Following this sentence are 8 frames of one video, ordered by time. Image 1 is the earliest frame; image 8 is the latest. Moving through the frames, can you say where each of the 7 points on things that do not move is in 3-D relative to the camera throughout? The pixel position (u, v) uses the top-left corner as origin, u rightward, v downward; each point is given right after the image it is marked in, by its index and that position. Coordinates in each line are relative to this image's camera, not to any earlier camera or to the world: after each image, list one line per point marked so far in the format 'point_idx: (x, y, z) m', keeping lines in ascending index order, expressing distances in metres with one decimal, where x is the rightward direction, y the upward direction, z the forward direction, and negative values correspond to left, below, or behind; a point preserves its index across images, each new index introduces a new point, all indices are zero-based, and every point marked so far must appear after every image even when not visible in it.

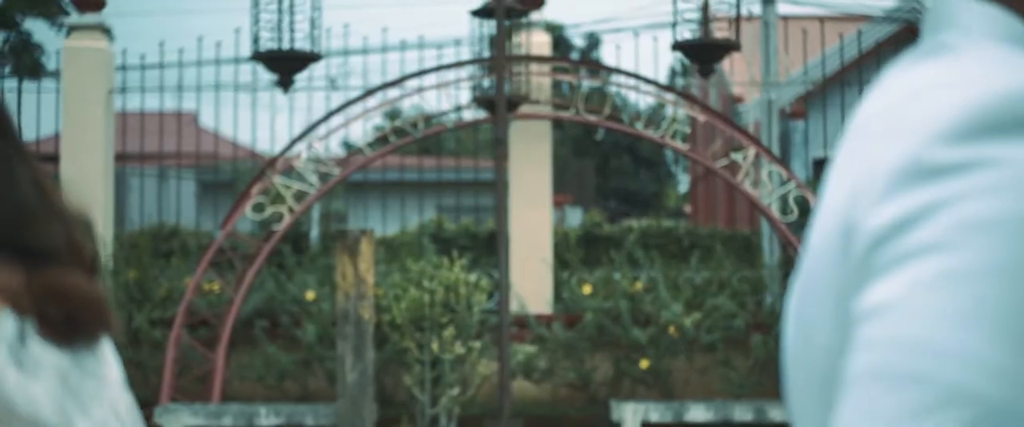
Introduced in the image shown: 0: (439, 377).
0: (-0.4, -0.8, +7.3) m
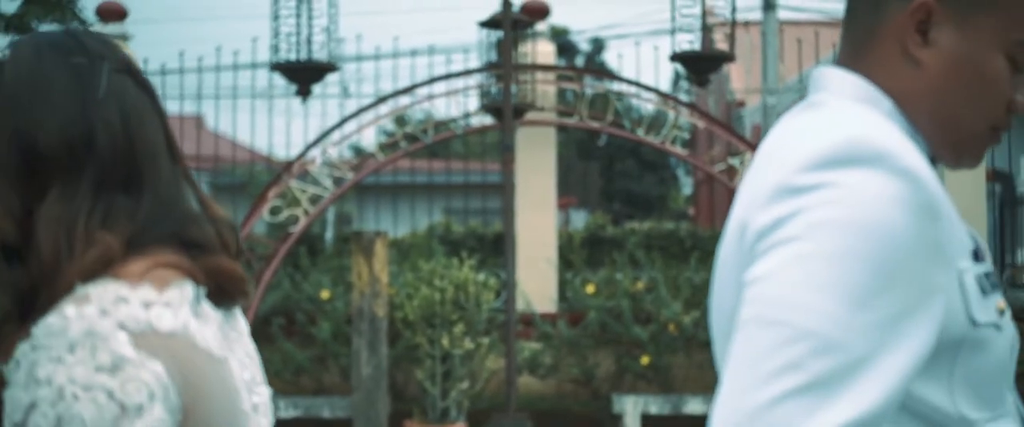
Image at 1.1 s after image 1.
0: (-0.3, -0.9, +7.7) m
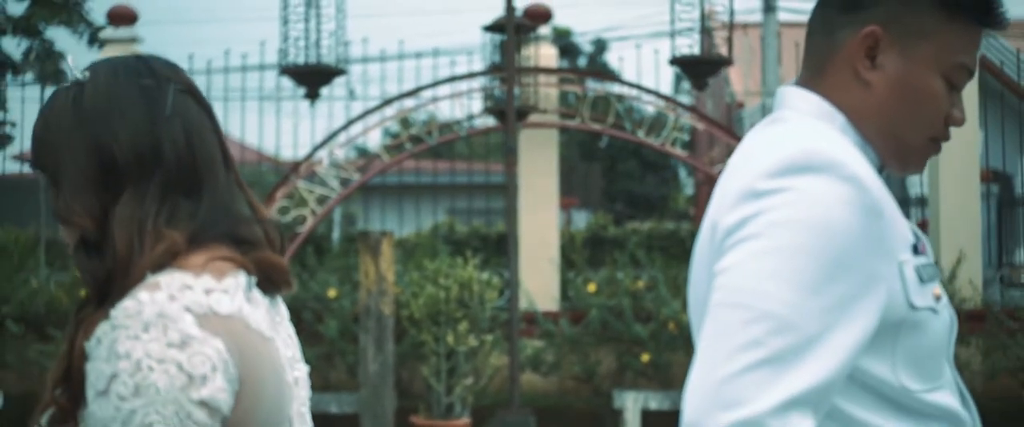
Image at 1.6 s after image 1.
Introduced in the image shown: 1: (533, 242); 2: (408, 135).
0: (-0.3, -0.9, +7.9) m
1: (+0.1, -0.2, +9.2) m
2: (-0.7, +0.5, +9.5) m
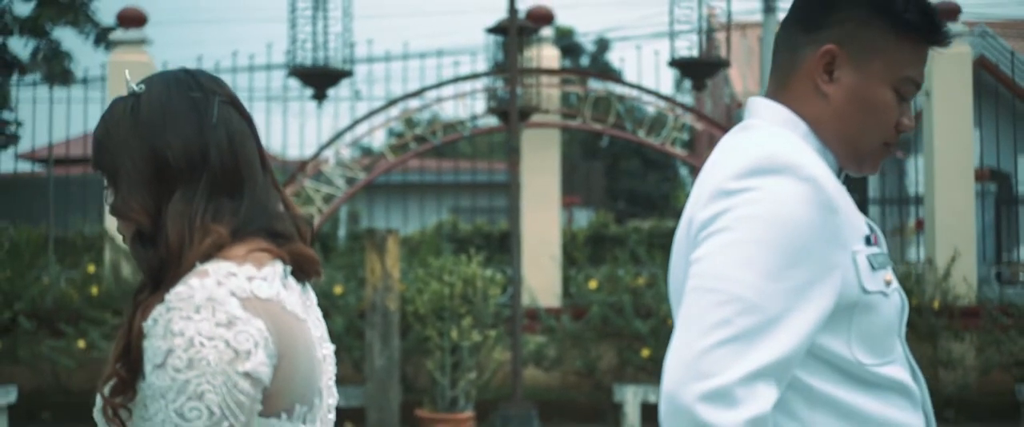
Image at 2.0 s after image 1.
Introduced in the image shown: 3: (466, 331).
0: (-0.3, -0.9, +8.1) m
1: (+0.1, -0.2, +9.4) m
2: (-0.7, +0.5, +9.7) m
3: (-0.3, -0.7, +8.1) m
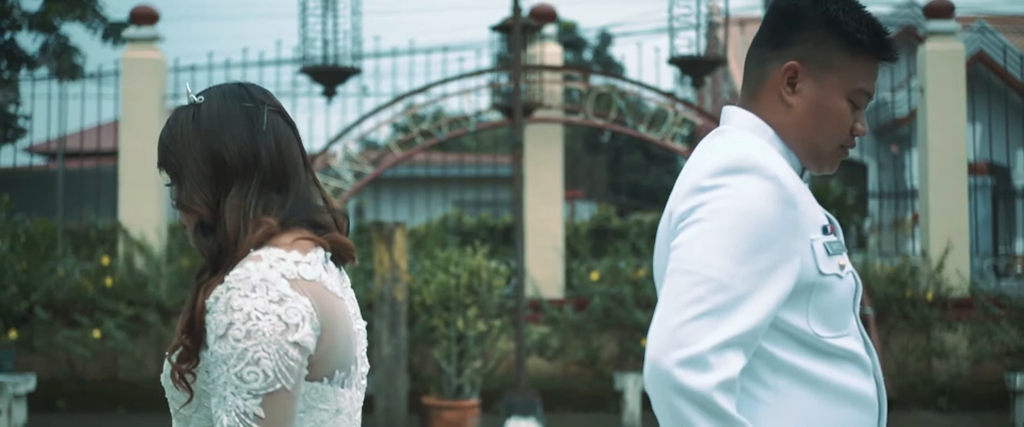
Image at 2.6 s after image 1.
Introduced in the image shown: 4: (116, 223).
0: (-0.3, -0.8, +8.4) m
1: (+0.2, -0.1, +9.7) m
2: (-0.7, +0.6, +10.0) m
3: (-0.2, -0.6, +8.4) m
4: (-2.9, -0.1, +10.4) m
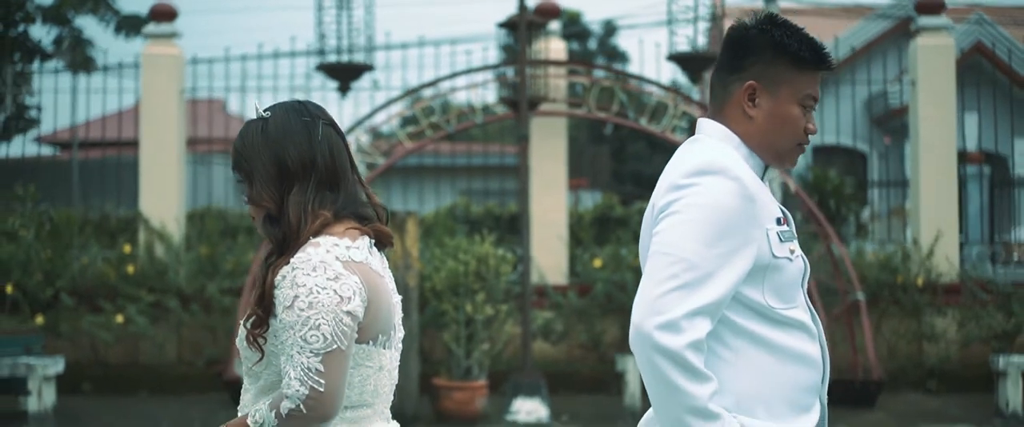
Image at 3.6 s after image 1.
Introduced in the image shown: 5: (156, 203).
0: (-0.2, -0.8, +8.8) m
1: (+0.2, -0.1, +10.1) m
2: (-0.6, +0.7, +10.4) m
3: (-0.2, -0.6, +8.8) m
4: (-2.9, 0.0, +10.9) m
5: (-2.8, +0.1, +11.0) m
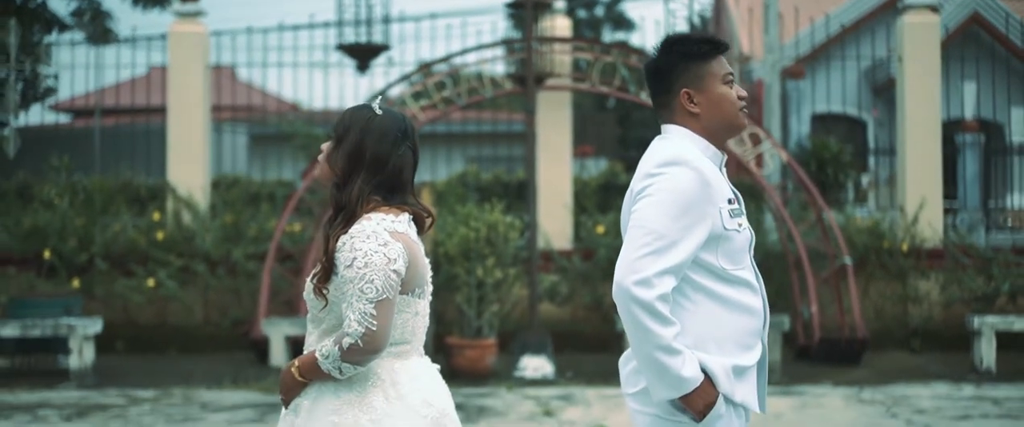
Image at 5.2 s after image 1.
0: (-0.2, -0.6, +9.5) m
1: (+0.3, +0.2, +10.8) m
2: (-0.5, +0.9, +11.1) m
3: (-0.1, -0.4, +9.5) m
4: (-2.8, +0.3, +11.6) m
5: (-2.7, +0.3, +11.6) m
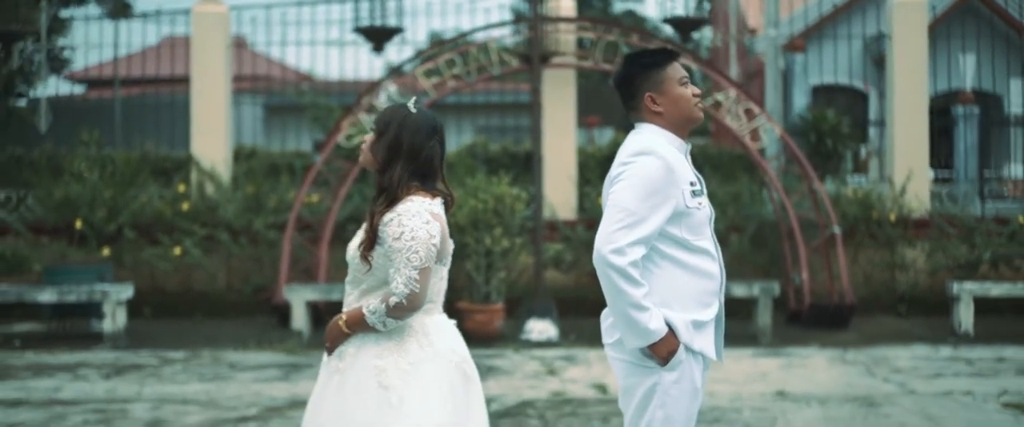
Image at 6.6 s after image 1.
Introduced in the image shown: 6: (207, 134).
0: (-0.1, -0.4, +10.2) m
1: (+0.3, +0.4, +11.4) m
2: (-0.5, +1.1, +11.7) m
3: (-0.1, -0.2, +10.2) m
4: (-2.8, +0.5, +12.2) m
5: (-2.7, +0.6, +12.3) m
6: (-2.6, +0.7, +12.3) m
